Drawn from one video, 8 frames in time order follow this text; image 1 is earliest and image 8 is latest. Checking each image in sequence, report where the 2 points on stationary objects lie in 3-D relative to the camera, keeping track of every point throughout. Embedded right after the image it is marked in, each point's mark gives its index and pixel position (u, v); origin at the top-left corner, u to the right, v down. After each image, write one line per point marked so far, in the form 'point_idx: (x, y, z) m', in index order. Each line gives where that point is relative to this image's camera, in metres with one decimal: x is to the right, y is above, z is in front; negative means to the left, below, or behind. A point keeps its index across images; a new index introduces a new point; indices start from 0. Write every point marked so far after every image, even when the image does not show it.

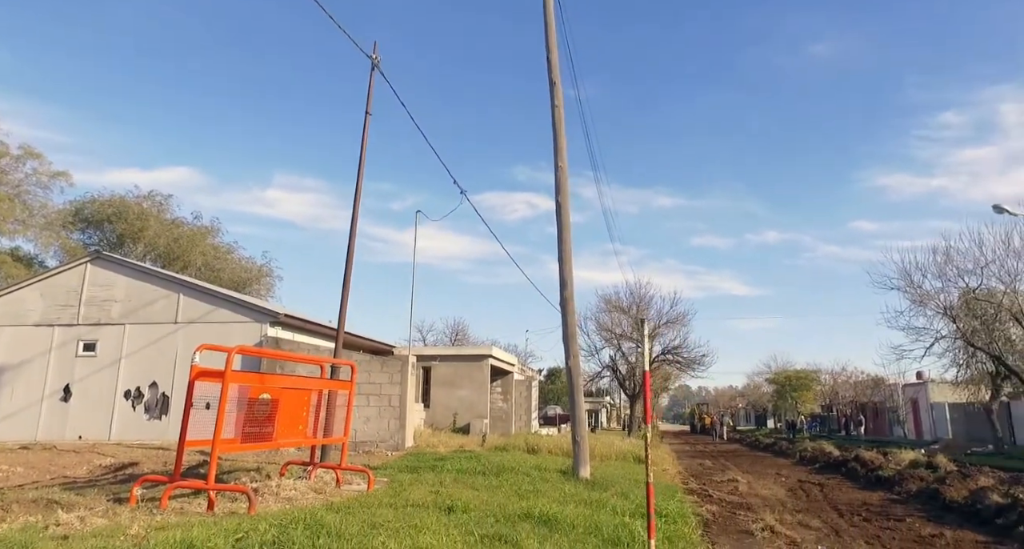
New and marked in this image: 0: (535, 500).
0: (+0.3, -2.9, +7.6) m
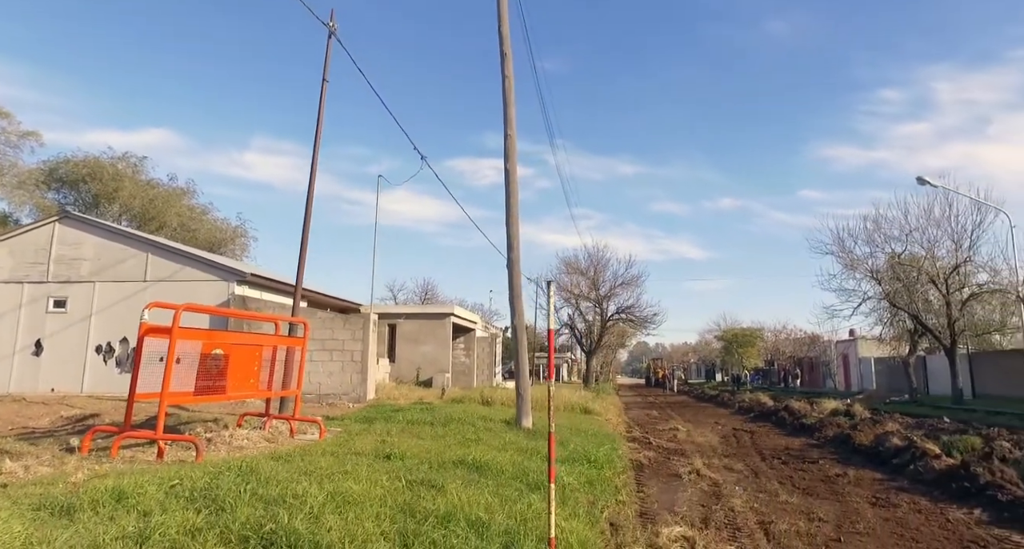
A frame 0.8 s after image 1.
0: (-0.6, -2.4, +8.1) m
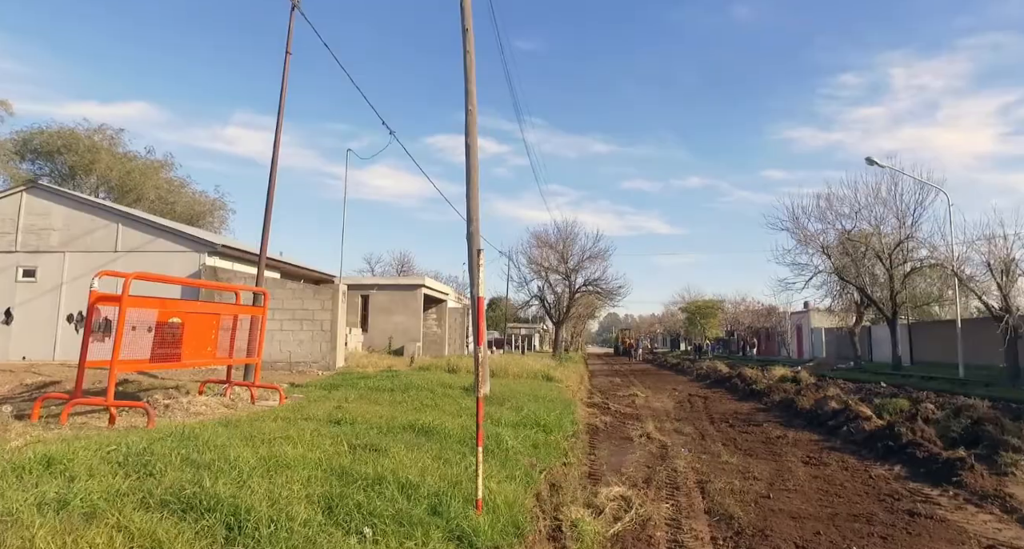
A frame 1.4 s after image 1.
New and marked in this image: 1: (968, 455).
0: (-1.2, -1.9, +8.4) m
1: (+6.6, -2.7, +8.7) m
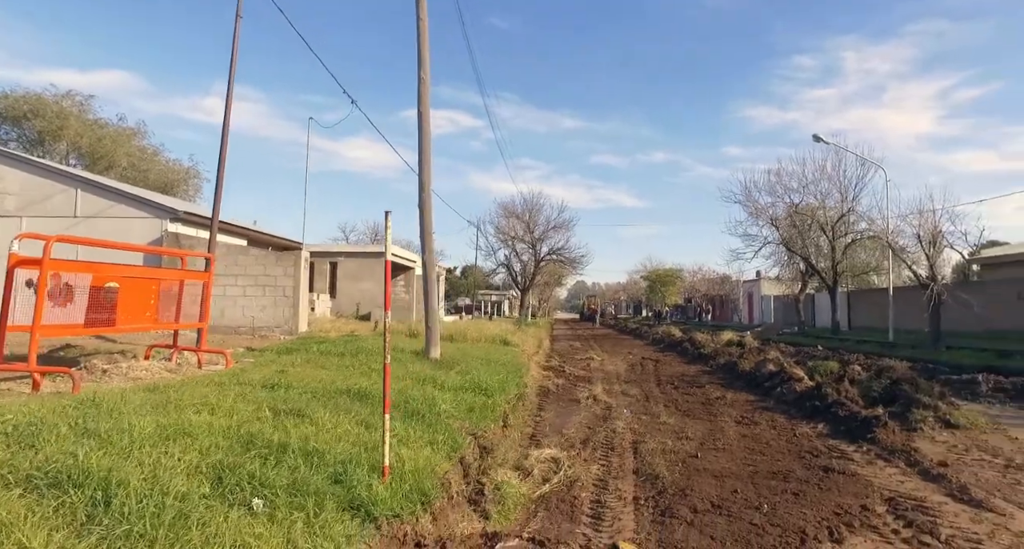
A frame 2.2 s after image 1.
0: (-2.1, -1.5, +8.4) m
1: (+5.7, -2.2, +9.2) m
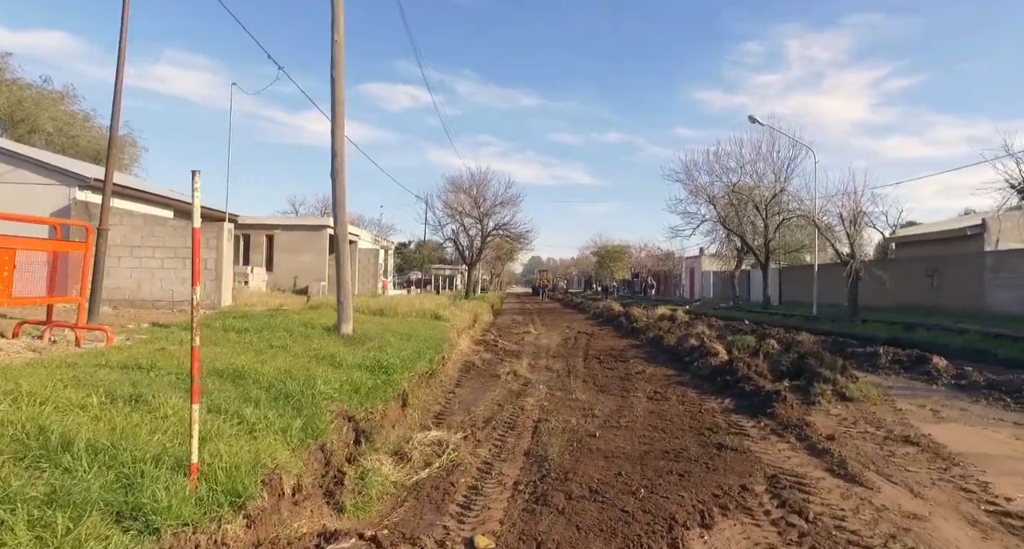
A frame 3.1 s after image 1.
0: (-3.4, -1.1, +7.9) m
1: (+4.3, -1.9, +9.3) m
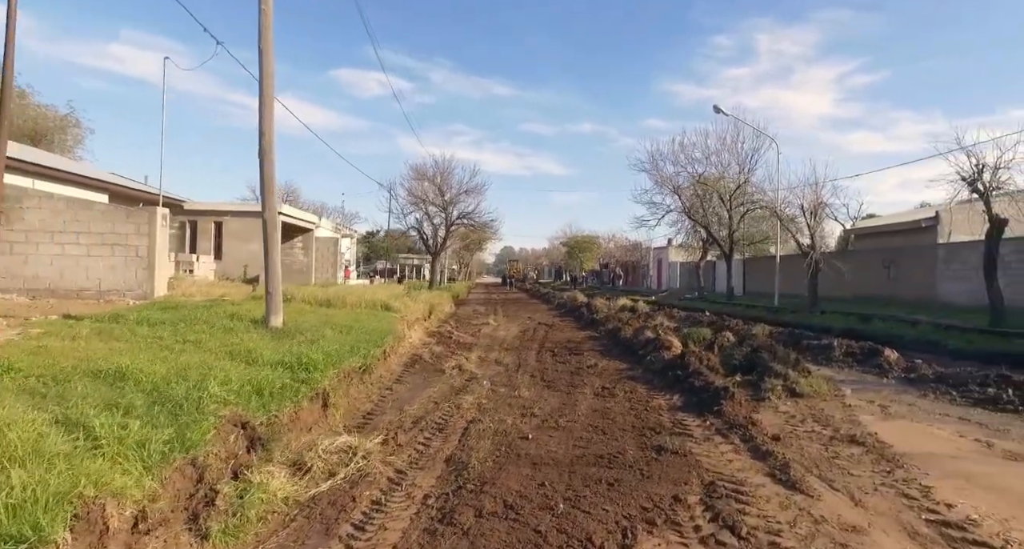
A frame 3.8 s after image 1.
0: (-4.2, -0.9, +7.2) m
1: (+3.4, -1.7, +9.0) m
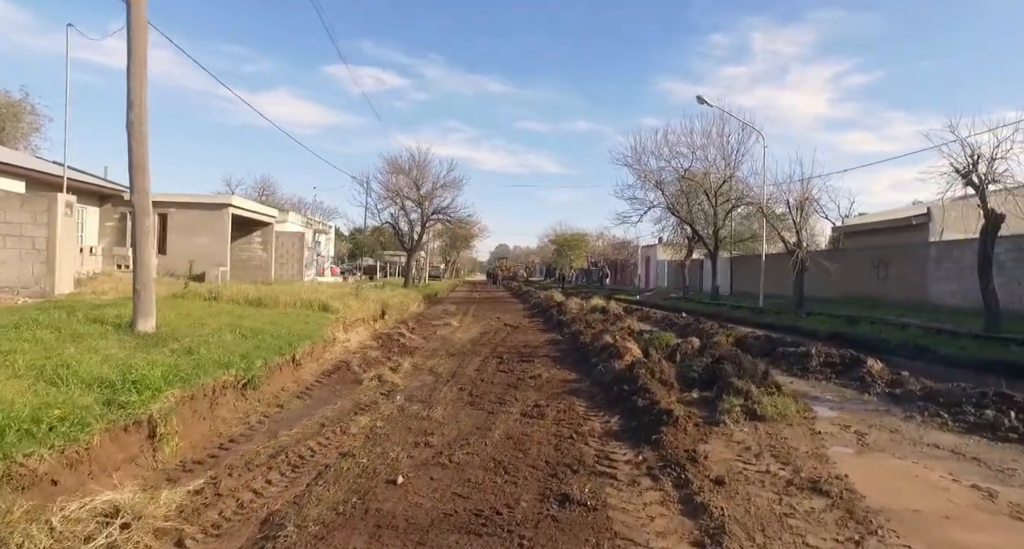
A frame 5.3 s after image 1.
0: (-5.4, -0.9, +5.7) m
1: (+2.2, -1.7, +7.5) m
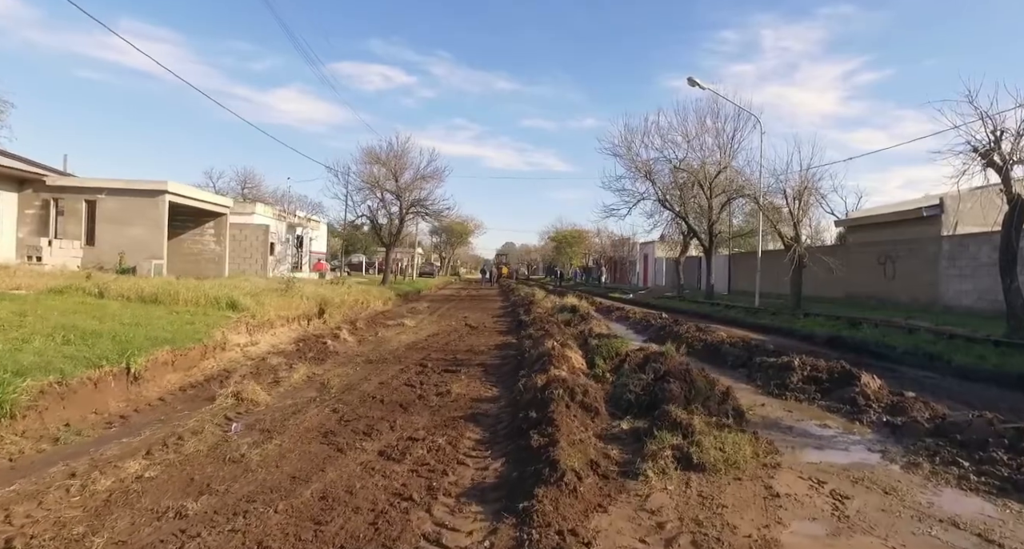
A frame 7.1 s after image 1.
0: (-6.9, -0.7, +3.6) m
1: (+0.7, -1.6, +5.3) m
